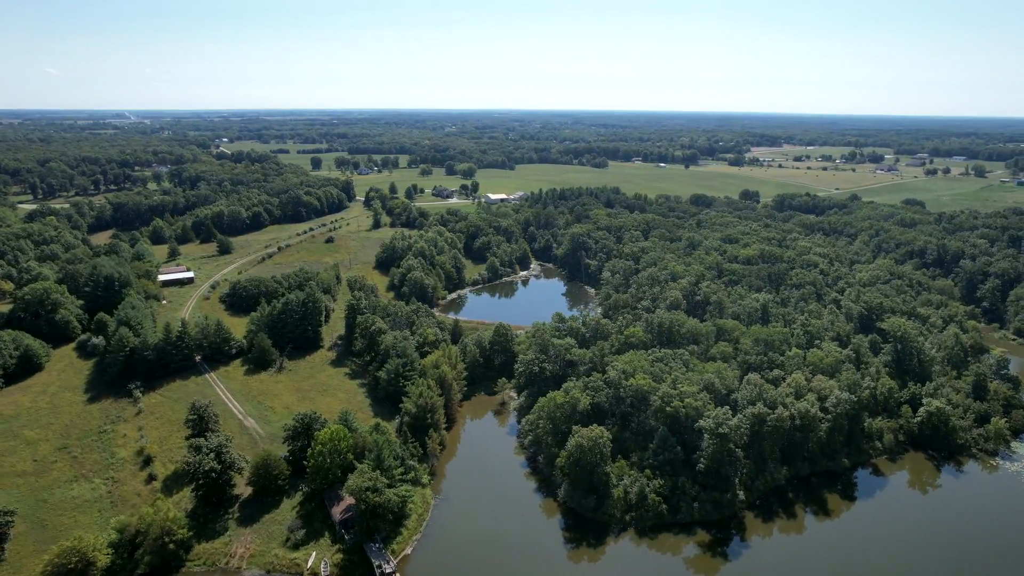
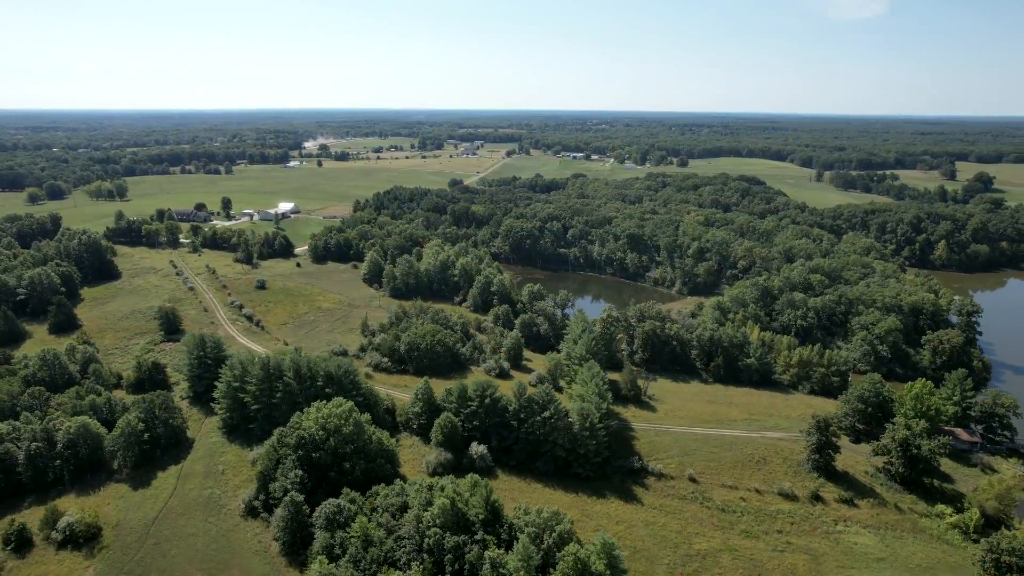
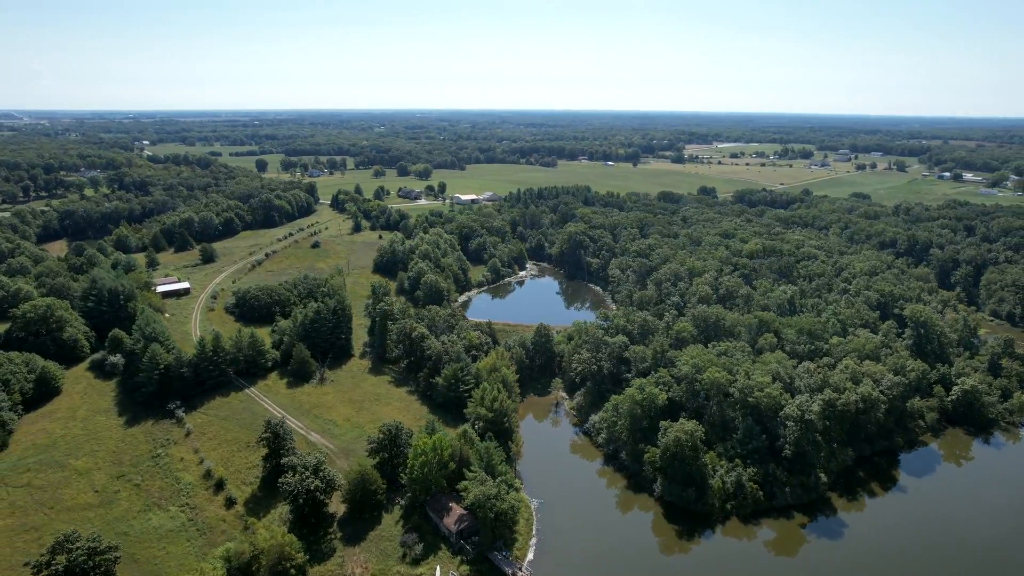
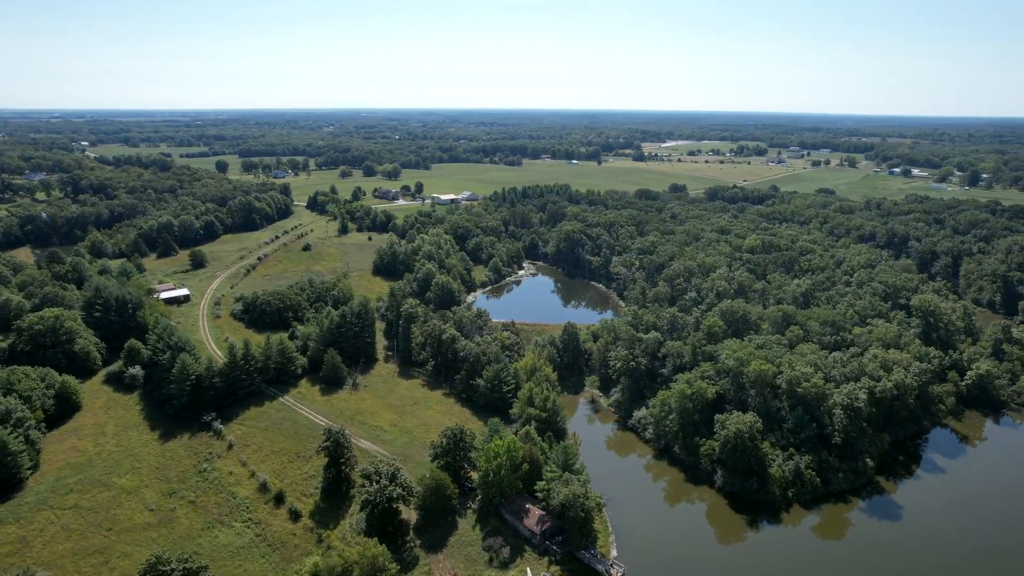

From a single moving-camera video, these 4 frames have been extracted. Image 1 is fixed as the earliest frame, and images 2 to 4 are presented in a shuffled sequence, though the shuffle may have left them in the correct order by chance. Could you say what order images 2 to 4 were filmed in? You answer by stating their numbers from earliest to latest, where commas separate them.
3, 4, 2
